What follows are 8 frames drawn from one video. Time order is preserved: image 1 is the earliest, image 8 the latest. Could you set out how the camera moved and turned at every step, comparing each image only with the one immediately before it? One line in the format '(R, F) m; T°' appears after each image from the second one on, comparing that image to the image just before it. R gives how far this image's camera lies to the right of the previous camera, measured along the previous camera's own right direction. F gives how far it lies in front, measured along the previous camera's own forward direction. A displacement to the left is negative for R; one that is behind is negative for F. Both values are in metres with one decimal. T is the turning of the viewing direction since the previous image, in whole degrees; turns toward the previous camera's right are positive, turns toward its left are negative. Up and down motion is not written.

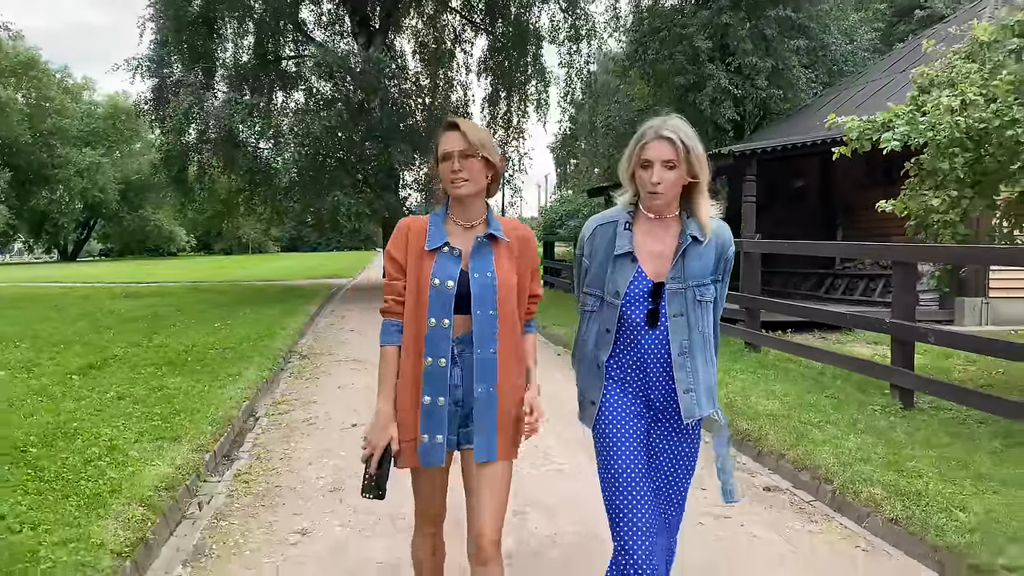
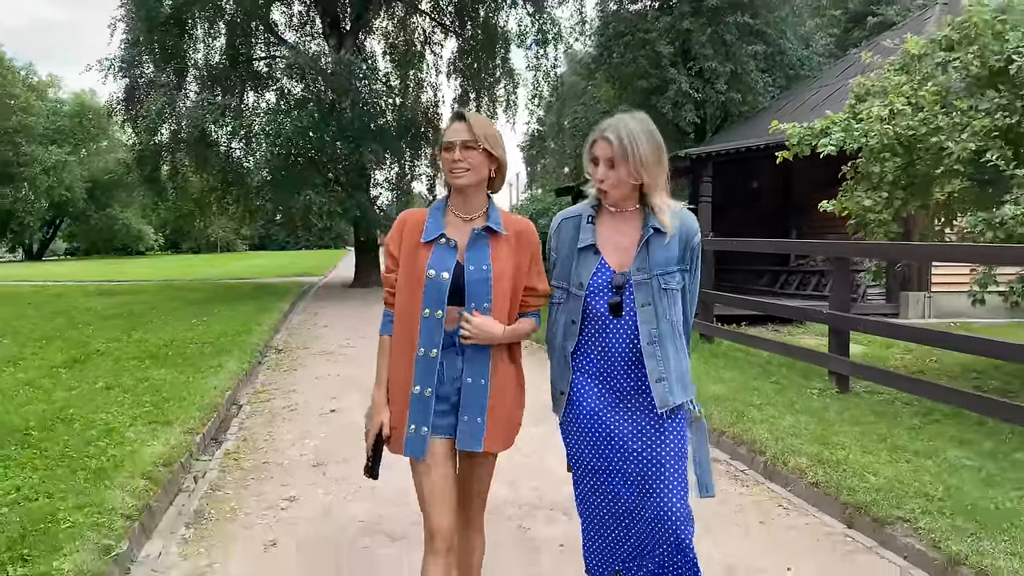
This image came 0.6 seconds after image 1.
(0.0, -0.5) m; +2°
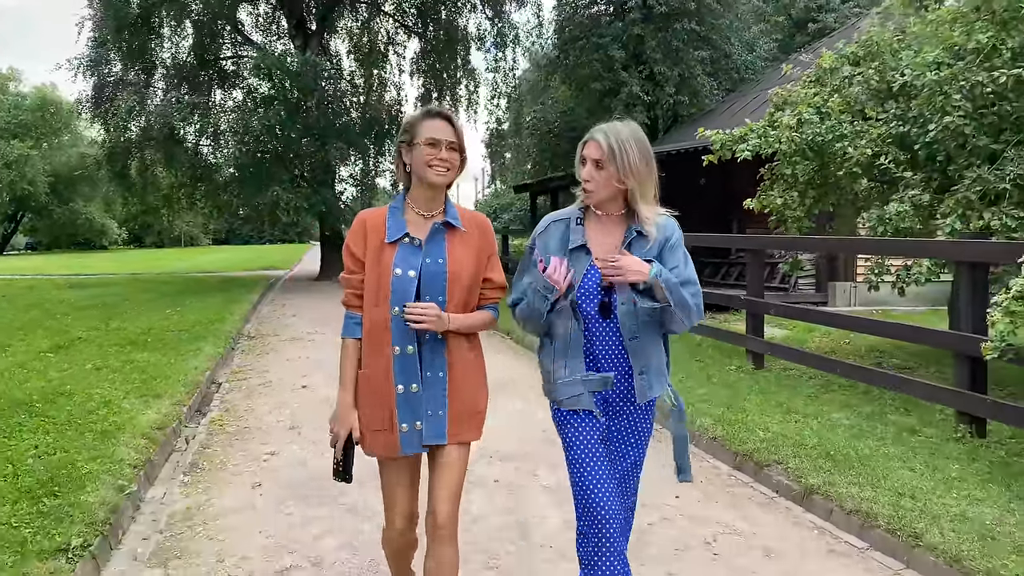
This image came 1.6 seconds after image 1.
(+0.1, -0.8) m; +2°
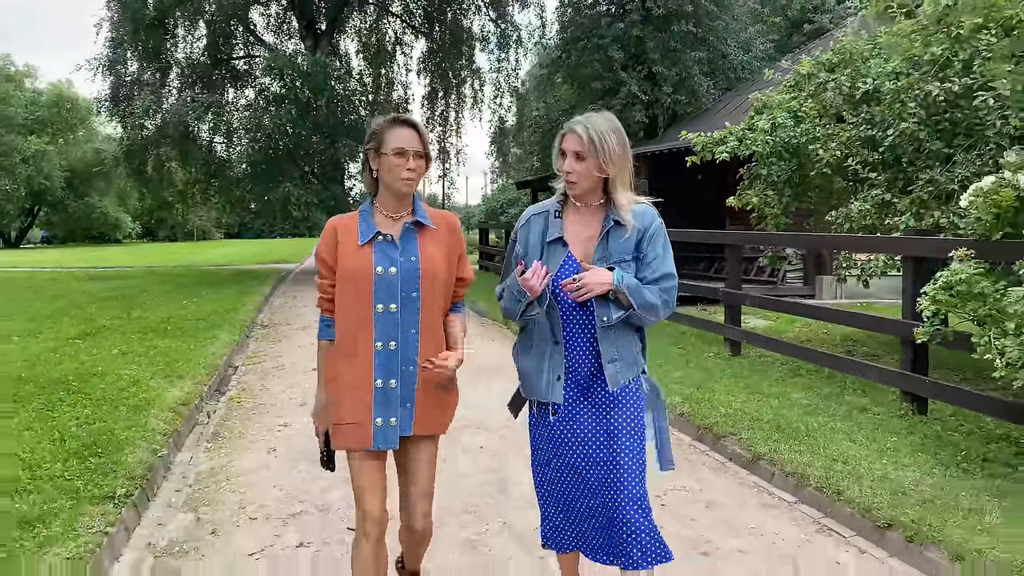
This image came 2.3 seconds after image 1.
(+0.2, -0.6) m; -1°
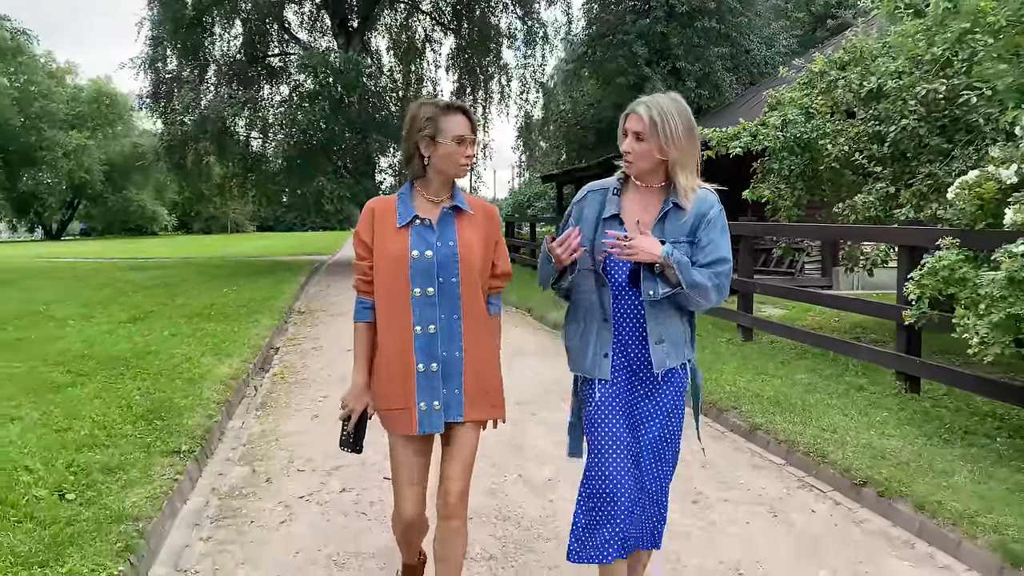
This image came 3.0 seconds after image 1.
(+0.1, -0.5) m; -2°
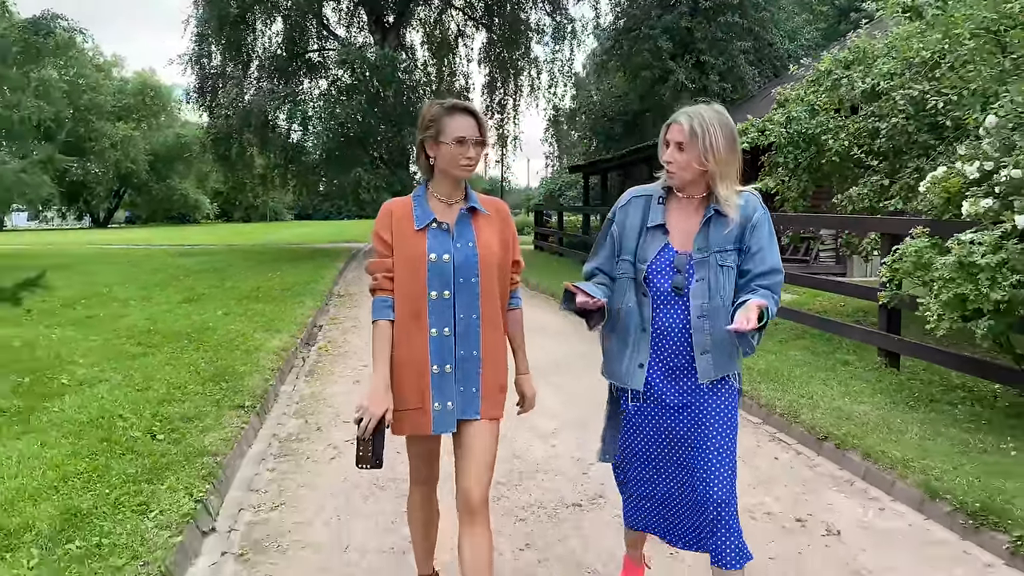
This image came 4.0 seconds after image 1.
(+0.1, -0.8) m; -2°
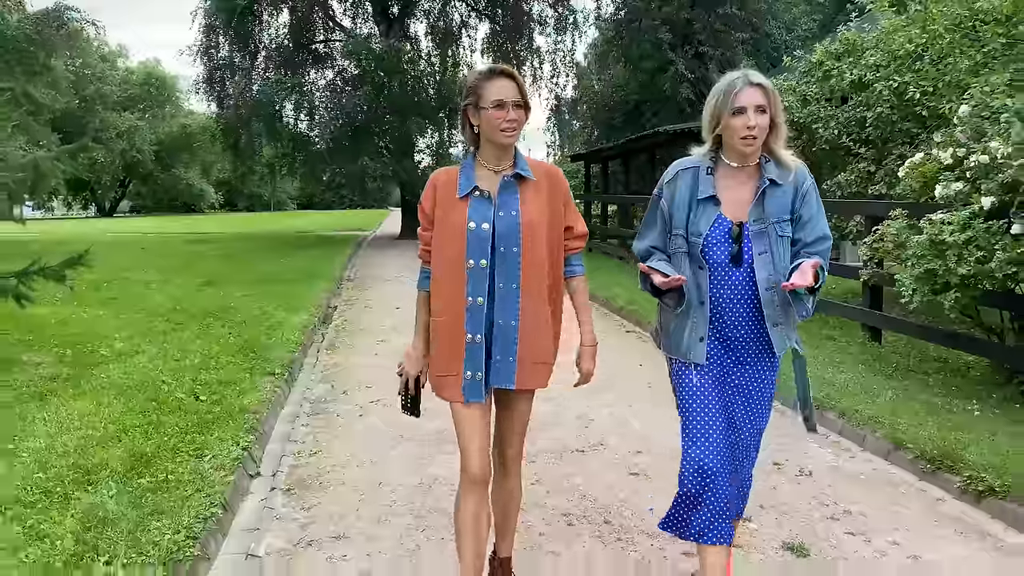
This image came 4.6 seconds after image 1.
(0.0, -0.5) m; 0°
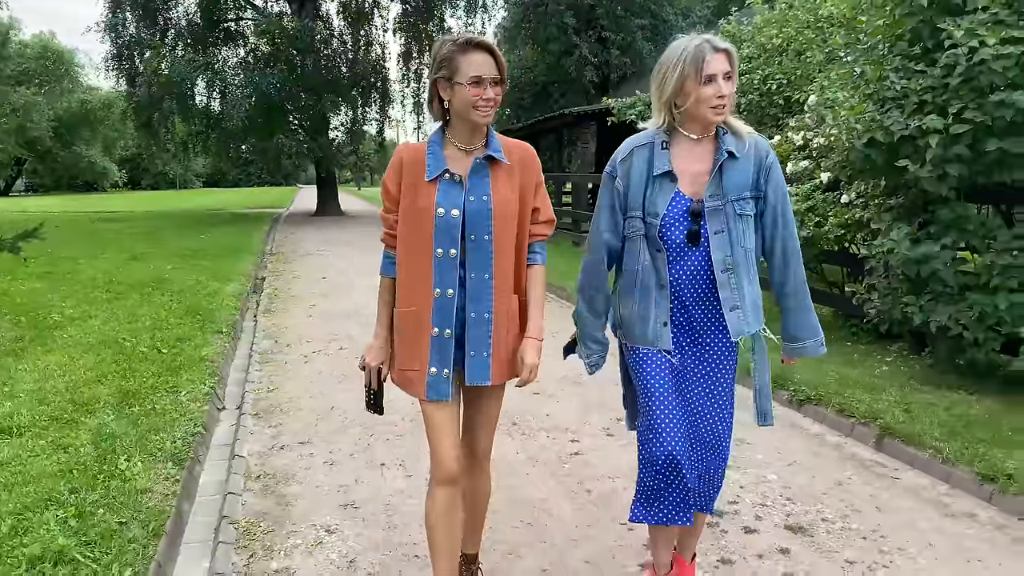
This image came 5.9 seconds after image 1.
(-0.1, -0.9) m; +6°
